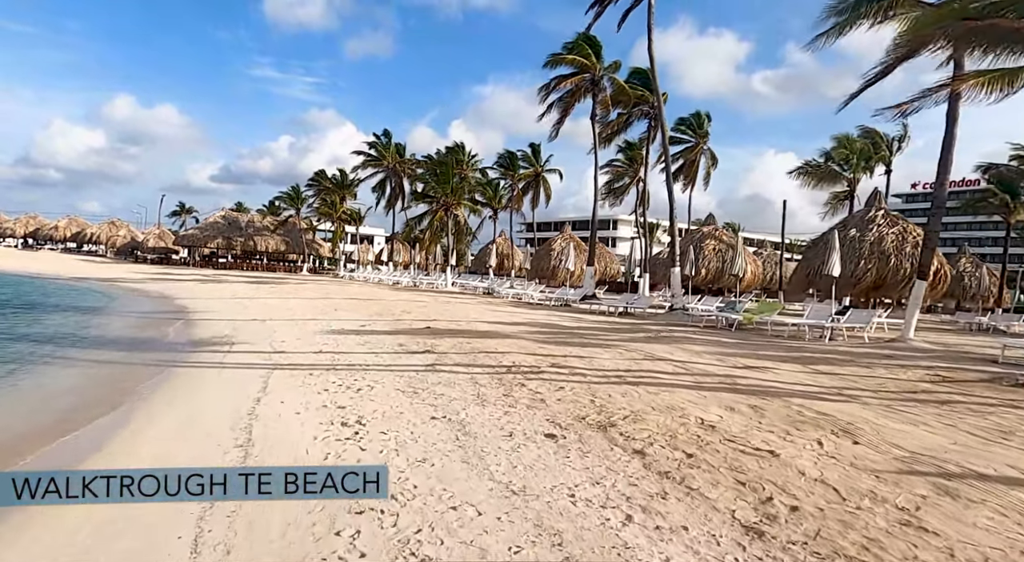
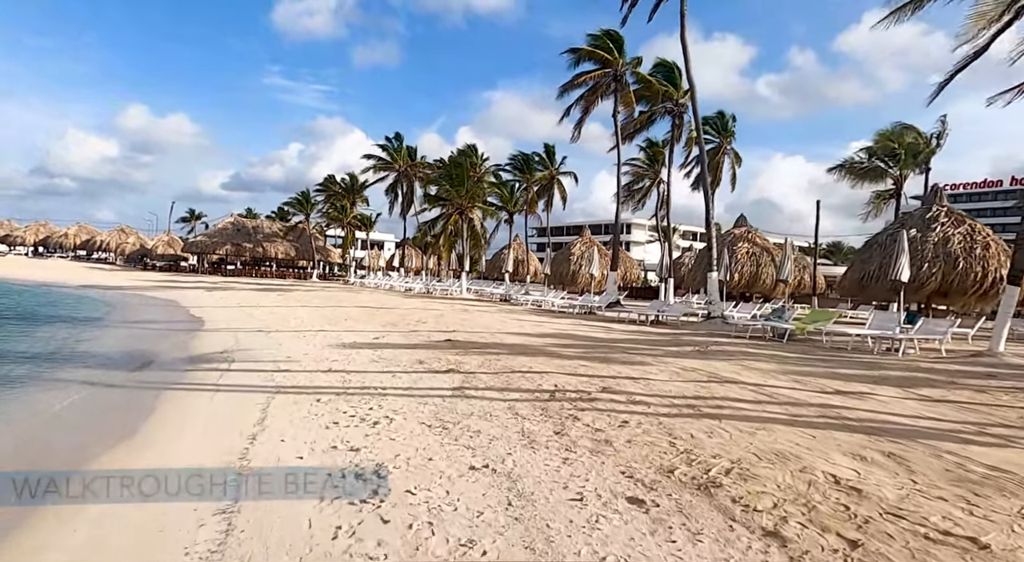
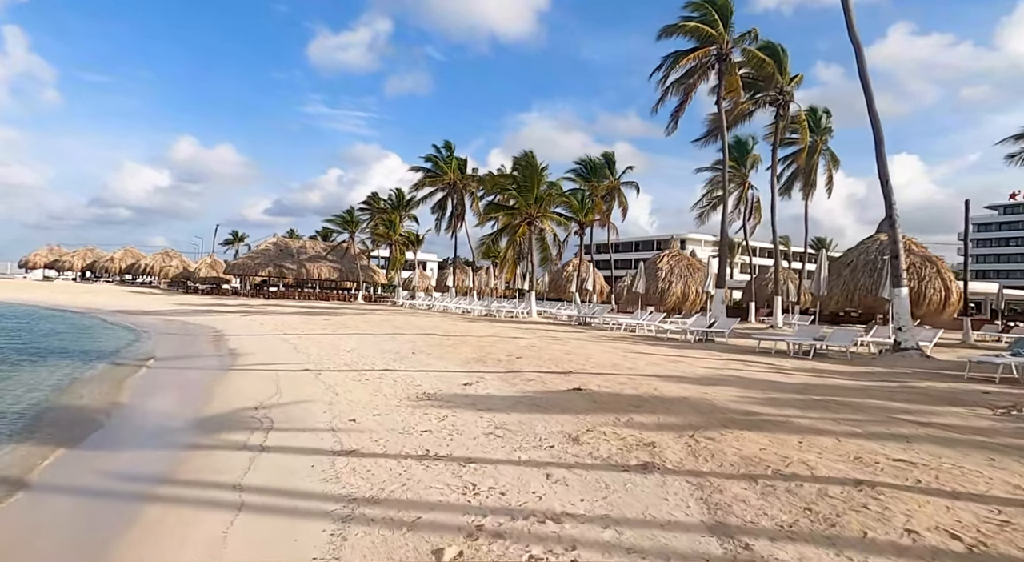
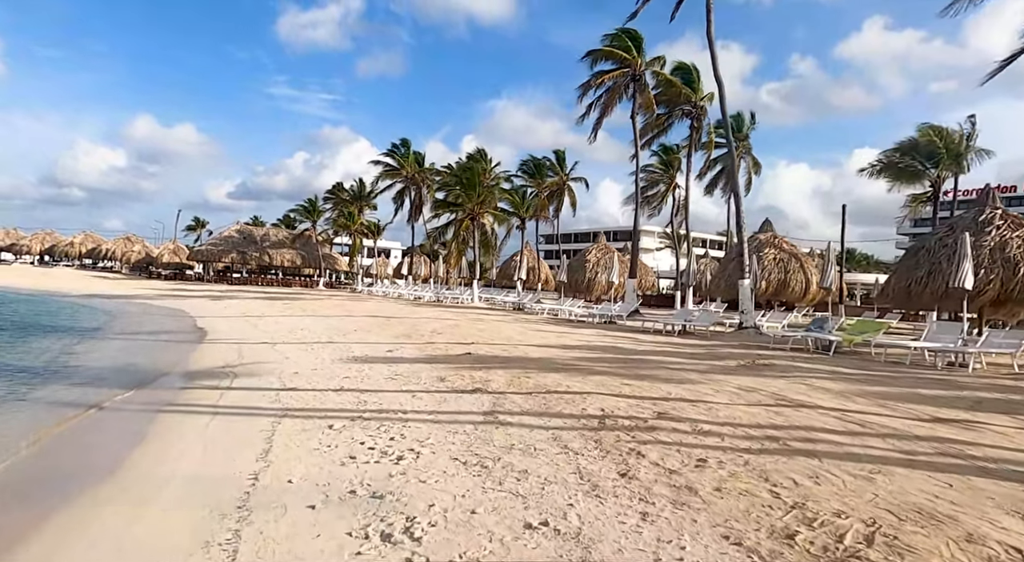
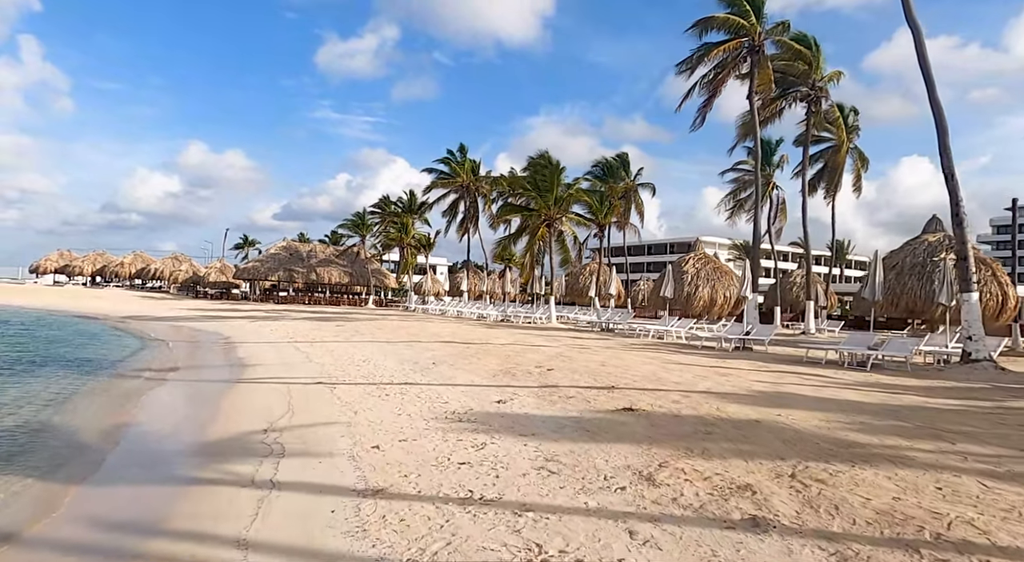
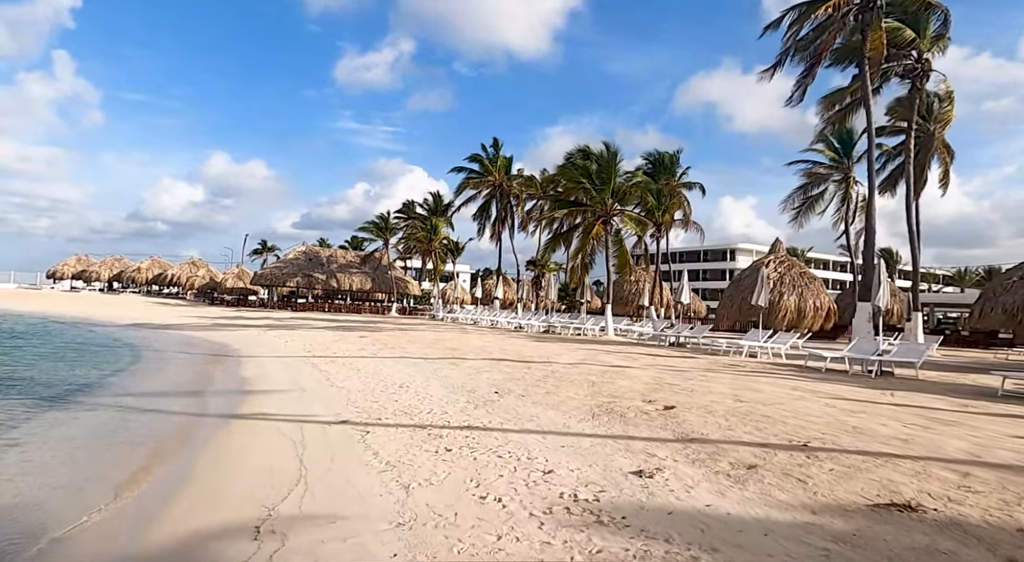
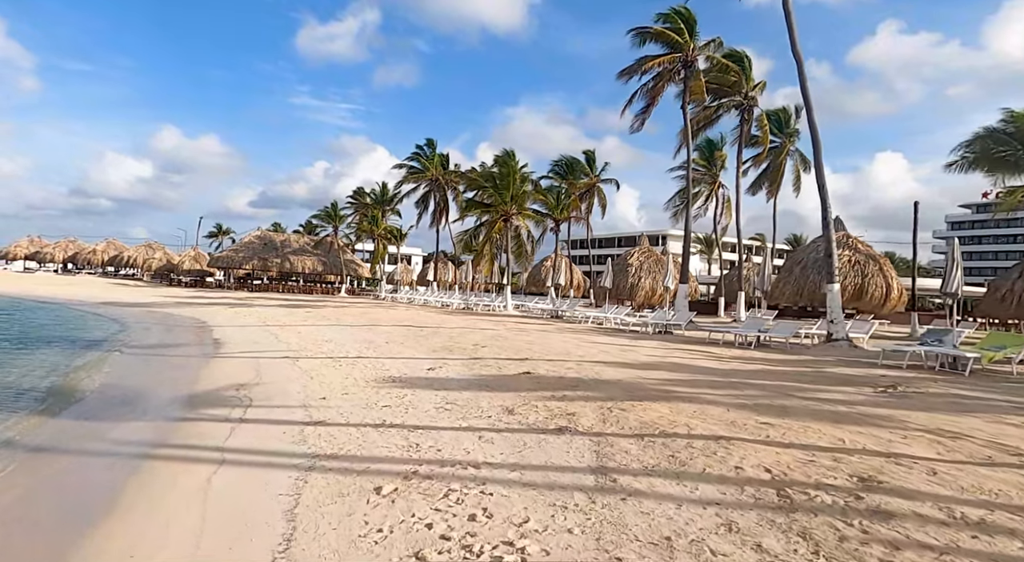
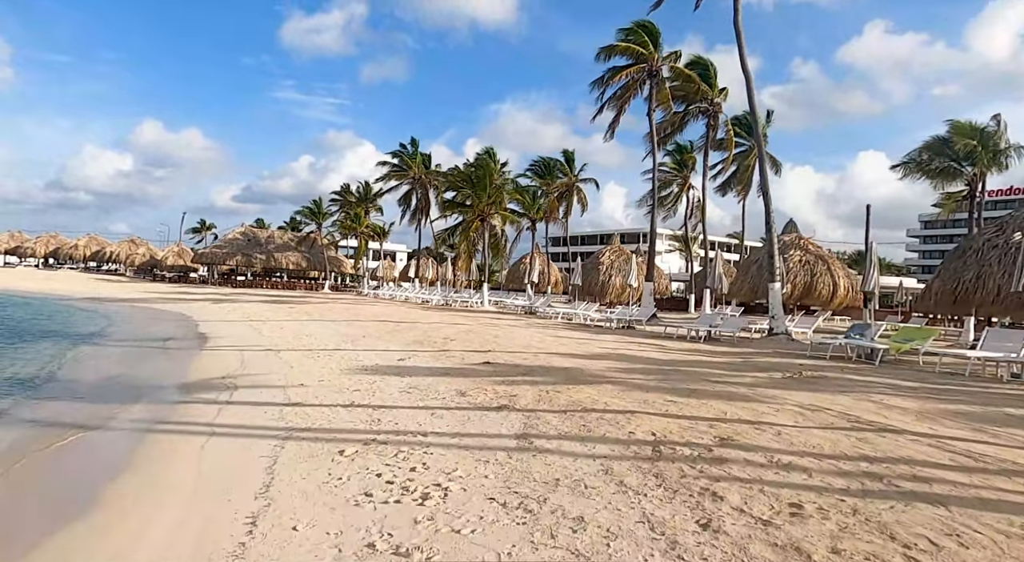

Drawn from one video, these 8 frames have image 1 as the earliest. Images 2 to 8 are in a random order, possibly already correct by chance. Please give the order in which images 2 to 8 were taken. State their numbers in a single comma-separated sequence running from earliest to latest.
2, 4, 8, 7, 3, 5, 6
